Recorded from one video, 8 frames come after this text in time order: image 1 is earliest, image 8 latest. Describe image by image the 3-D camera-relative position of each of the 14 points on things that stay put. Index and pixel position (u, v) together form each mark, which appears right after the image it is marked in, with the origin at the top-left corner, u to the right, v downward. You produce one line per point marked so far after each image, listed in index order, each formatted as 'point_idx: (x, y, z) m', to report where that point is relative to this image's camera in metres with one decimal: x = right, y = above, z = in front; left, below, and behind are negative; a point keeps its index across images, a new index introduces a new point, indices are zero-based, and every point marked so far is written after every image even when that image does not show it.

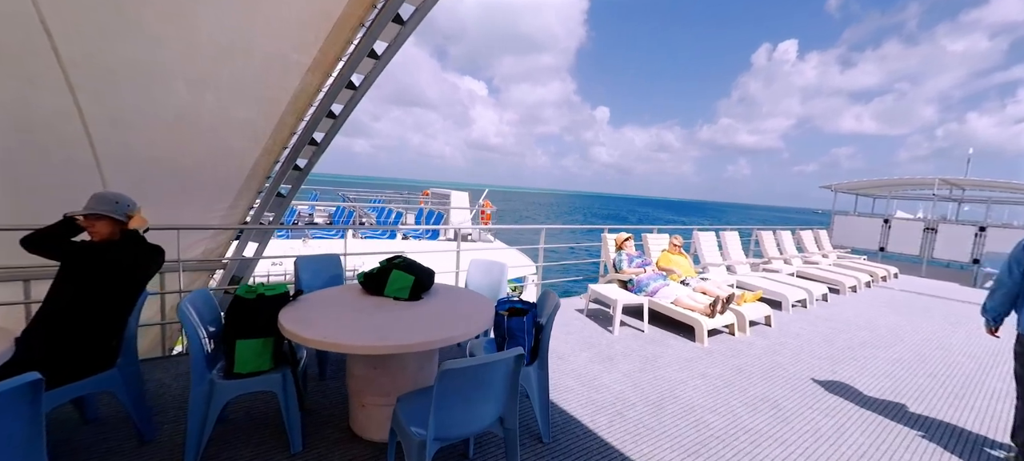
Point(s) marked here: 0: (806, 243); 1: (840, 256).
0: (+6.8, -0.3, +9.1) m
1: (+7.9, -0.6, +9.4) m
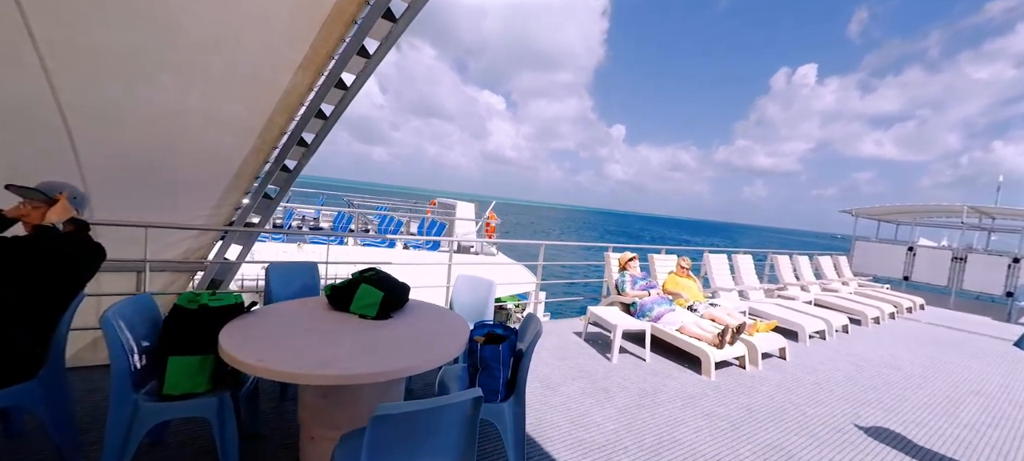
0: (+6.9, -0.8, +8.6) m
1: (+8.0, -1.2, +8.9) m
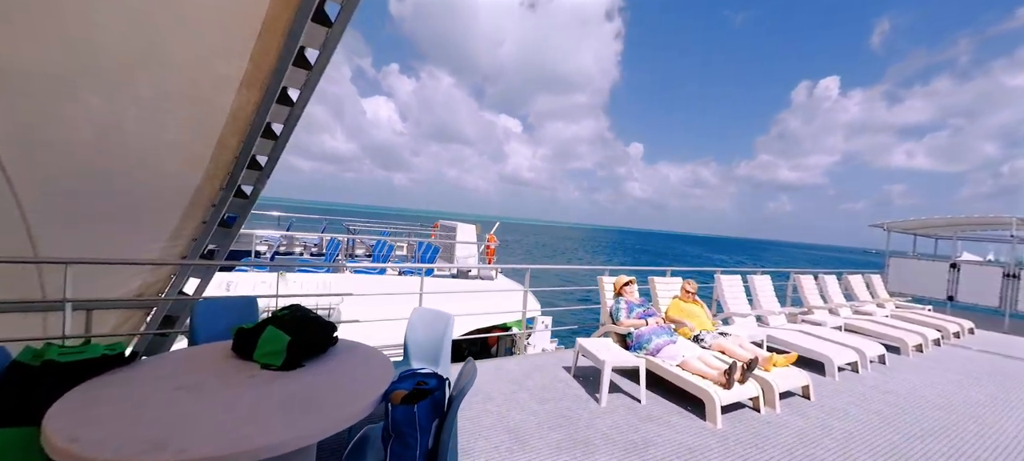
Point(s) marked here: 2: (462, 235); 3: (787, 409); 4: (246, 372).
0: (+6.9, -1.2, +7.9) m
1: (+8.0, -1.6, +8.1) m
2: (-1.2, -0.1, +9.0) m
3: (+2.4, -1.5, +3.4) m
4: (-1.2, -0.6, +1.8) m
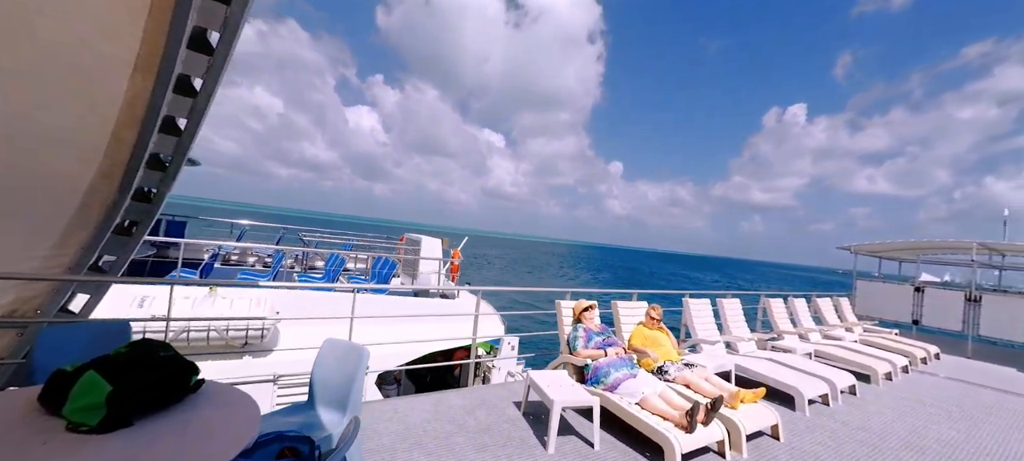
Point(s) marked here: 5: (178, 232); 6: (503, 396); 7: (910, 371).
0: (+6.2, -1.6, +7.8) m
1: (+7.3, -2.0, +8.0) m
2: (-1.9, -0.4, +8.6) m
3: (+1.9, -1.7, +3.1) m
4: (-1.6, -0.7, +1.3) m
5: (-7.2, 0.0, +8.6) m
6: (-0.1, -1.5, +3.6) m
7: (+6.3, -2.2, +6.2) m
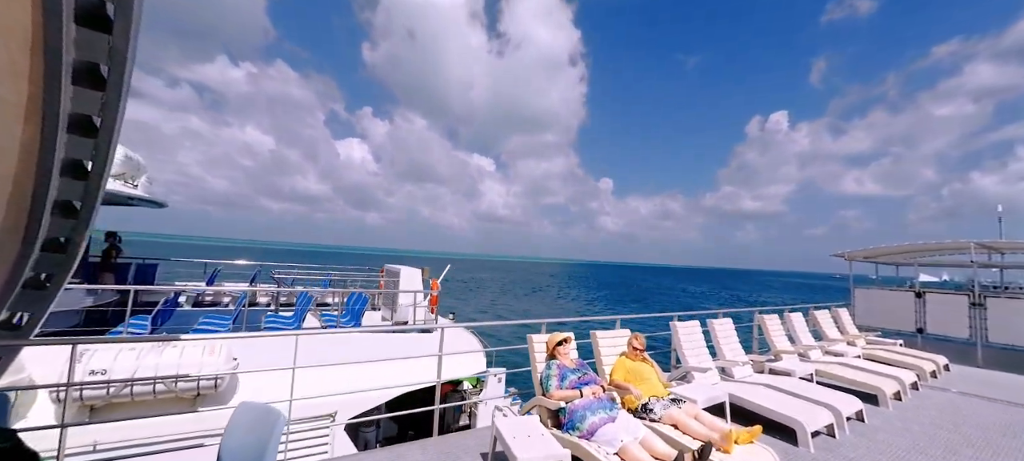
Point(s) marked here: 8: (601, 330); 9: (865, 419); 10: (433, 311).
0: (+5.9, -1.8, +7.4) m
1: (+7.0, -2.2, +7.7) m
2: (-2.2, -1.1, +8.2) m
3: (+1.6, -1.9, +2.7) m
4: (-1.9, -0.9, +0.9) m
5: (-7.6, -0.9, +8.2) m
6: (-0.3, -1.8, +3.2) m
7: (+6.1, -2.3, +5.8) m
8: (+0.9, -1.0, +3.9) m
9: (+3.9, -2.1, +4.4) m
10: (-1.6, -1.6, +8.0) m
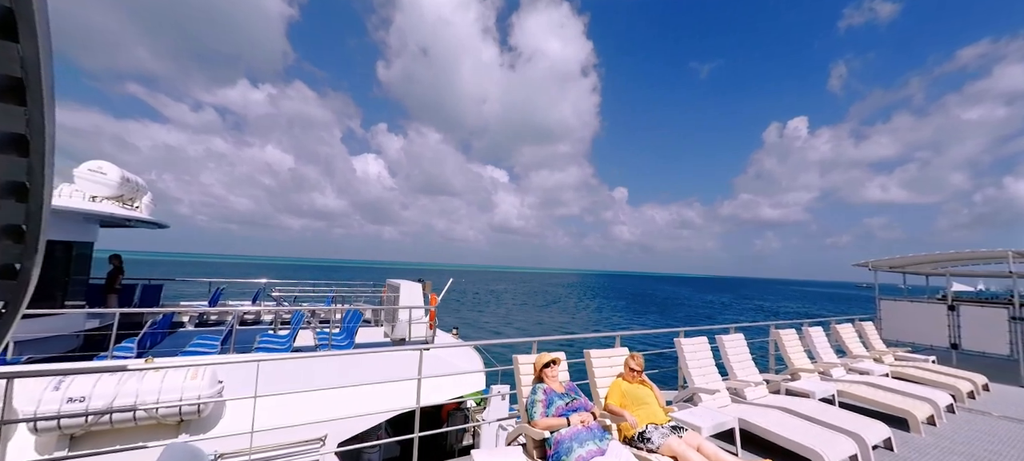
0: (+6.0, -2.0, +6.9) m
1: (+7.1, -2.3, +7.1) m
2: (-2.2, -1.3, +8.0) m
3: (+1.5, -1.9, +2.3) m
4: (-2.1, -1.0, +0.8) m
5: (-7.5, -1.3, +8.3) m
6: (-0.5, -1.9, +3.0) m
7: (+6.0, -2.4, +5.3) m
8: (+0.8, -1.1, +3.6) m
9: (+3.9, -2.2, +3.9) m
10: (-1.6, -1.9, +7.8) m
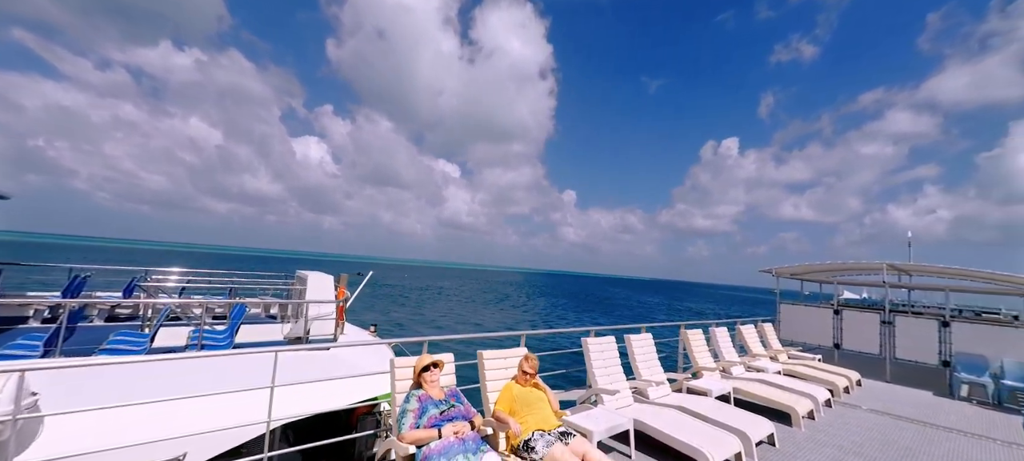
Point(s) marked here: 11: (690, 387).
0: (+4.4, -2.1, +7.3) m
1: (+5.5, -2.5, +7.7) m
2: (-3.7, -1.1, +7.3) m
3: (+0.7, -1.9, +2.2) m
4: (-2.6, -0.8, +0.1) m
5: (-9.0, -0.8, +6.8) m
6: (-1.4, -1.8, +2.5) m
7: (+4.7, -2.6, +5.7) m
8: (-0.2, -1.0, +3.4) m
9: (+2.8, -2.2, +4.1) m
10: (-3.1, -1.7, +7.1) m
11: (+2.4, -2.1, +5.2) m
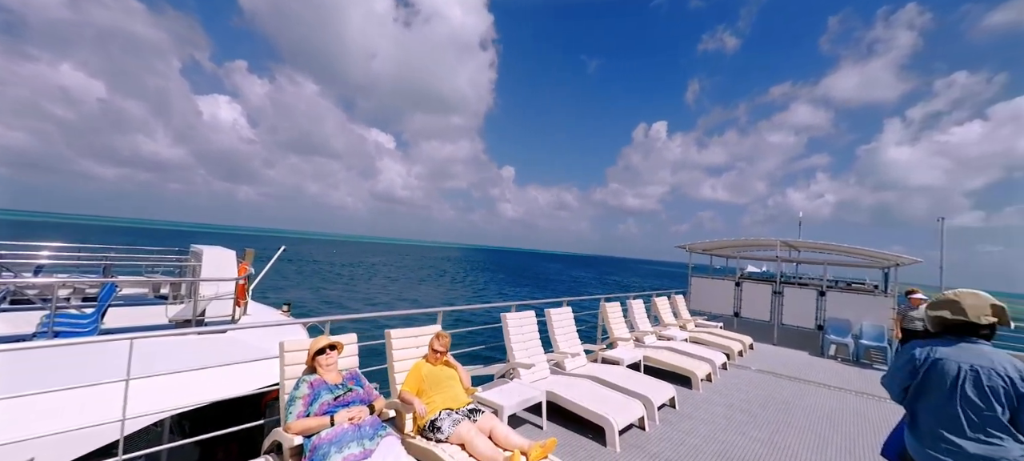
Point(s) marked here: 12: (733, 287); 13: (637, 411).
0: (+3.0, -1.6, +7.9) m
1: (+4.0, -2.0, +8.4) m
2: (-5.0, -0.6, +6.5) m
3: (+0.1, -1.8, +2.2) m
4: (-2.8, -0.7, -0.4) m
5: (-10.2, -0.3, +5.2) m
6: (-2.0, -1.6, +2.2) m
7: (+3.5, -2.2, +6.4) m
8: (-0.9, -0.8, +3.2) m
9: (+1.9, -2.0, +4.4) m
10: (-4.4, -1.2, +6.5) m
11: (+1.3, -1.7, +5.4) m
12: (+5.7, -1.4, +10.1) m
13: (+1.1, -1.7, +3.6) m
